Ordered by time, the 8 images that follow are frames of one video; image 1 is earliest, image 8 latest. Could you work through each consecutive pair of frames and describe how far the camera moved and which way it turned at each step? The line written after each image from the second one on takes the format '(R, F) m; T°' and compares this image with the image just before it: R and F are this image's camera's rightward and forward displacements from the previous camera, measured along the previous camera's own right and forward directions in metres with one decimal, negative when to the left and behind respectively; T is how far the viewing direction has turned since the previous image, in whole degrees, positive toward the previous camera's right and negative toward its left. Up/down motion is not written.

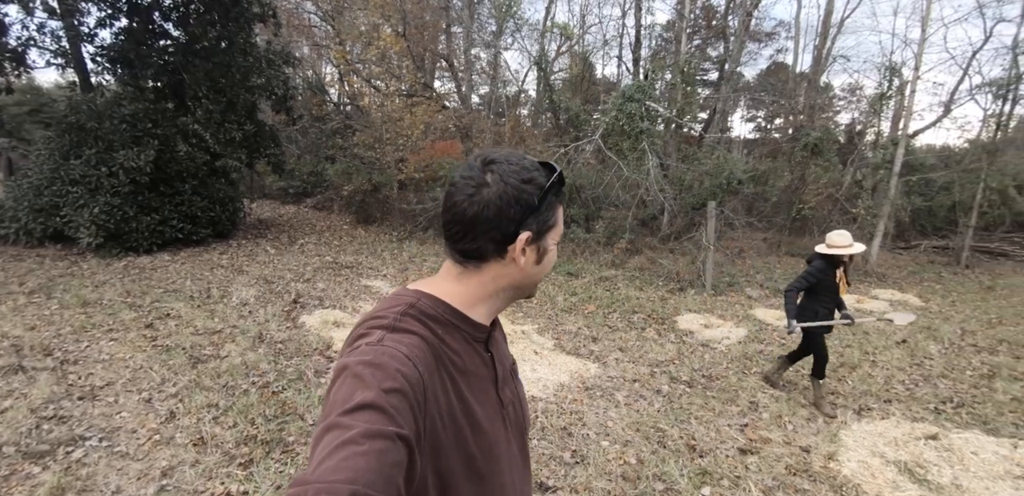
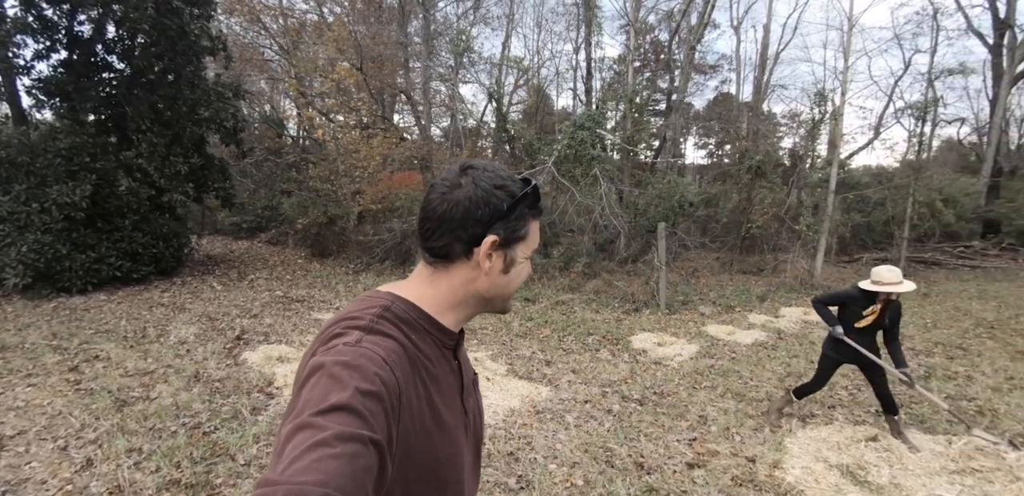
(+0.3, 0.0) m; +4°
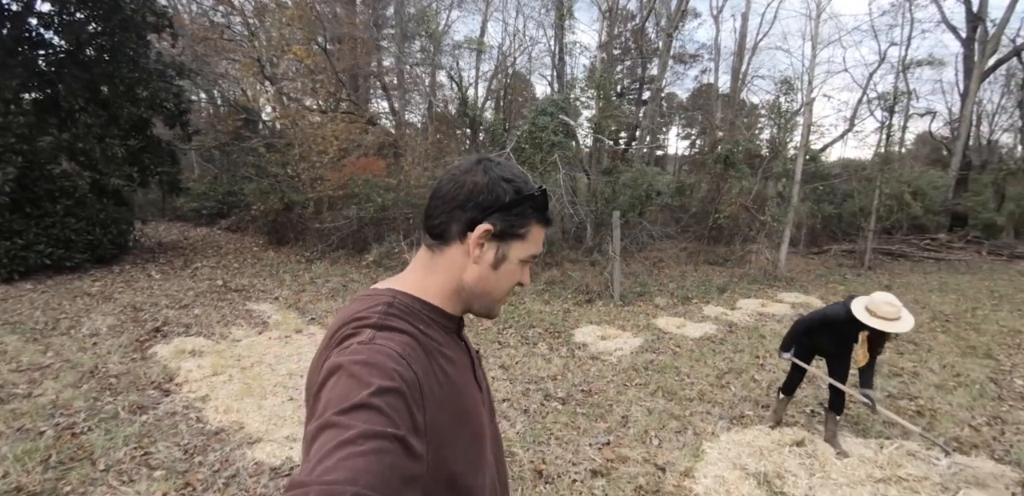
(+0.7, +0.4) m; +1°
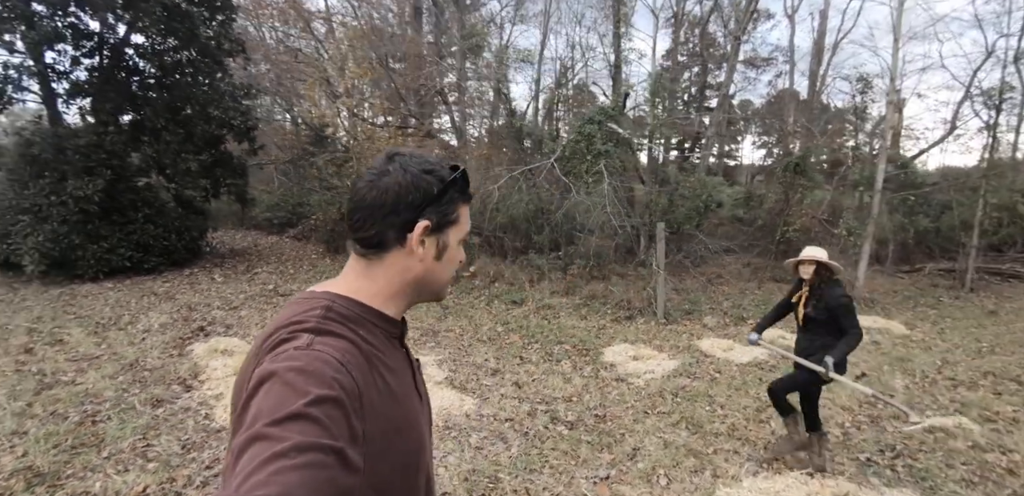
(+0.5, +0.3) m; -8°
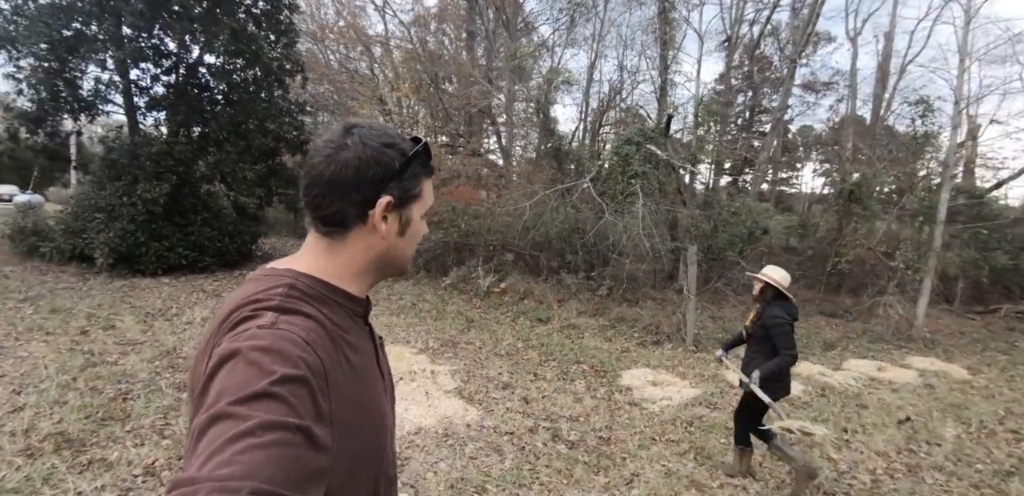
(+0.3, 0.0) m; -6°
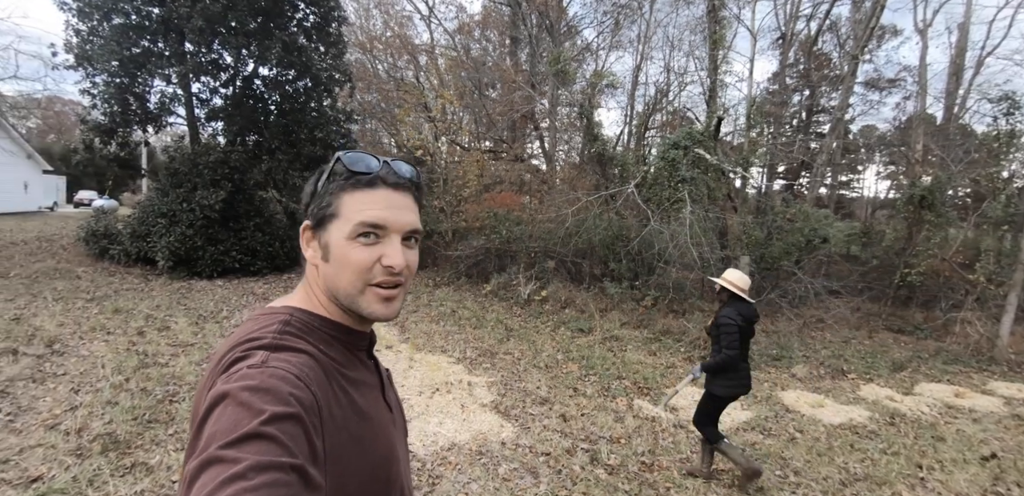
(0.0, +0.2) m; -5°
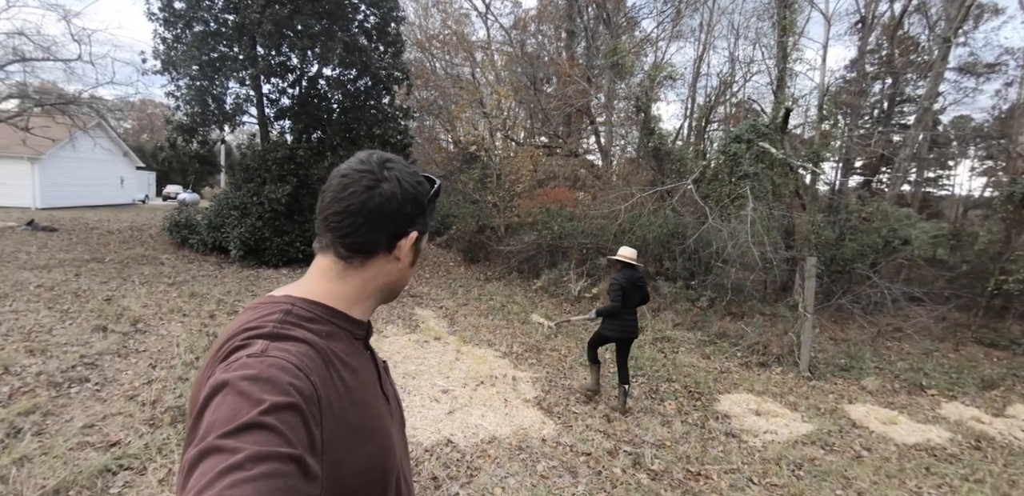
(+0.1, 0.0) m; -7°
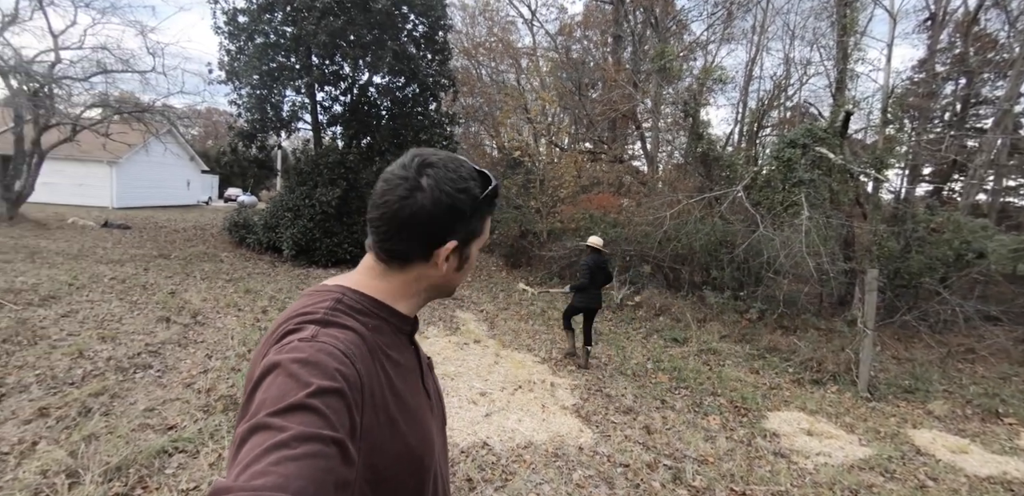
(0.0, 0.0) m; -5°
